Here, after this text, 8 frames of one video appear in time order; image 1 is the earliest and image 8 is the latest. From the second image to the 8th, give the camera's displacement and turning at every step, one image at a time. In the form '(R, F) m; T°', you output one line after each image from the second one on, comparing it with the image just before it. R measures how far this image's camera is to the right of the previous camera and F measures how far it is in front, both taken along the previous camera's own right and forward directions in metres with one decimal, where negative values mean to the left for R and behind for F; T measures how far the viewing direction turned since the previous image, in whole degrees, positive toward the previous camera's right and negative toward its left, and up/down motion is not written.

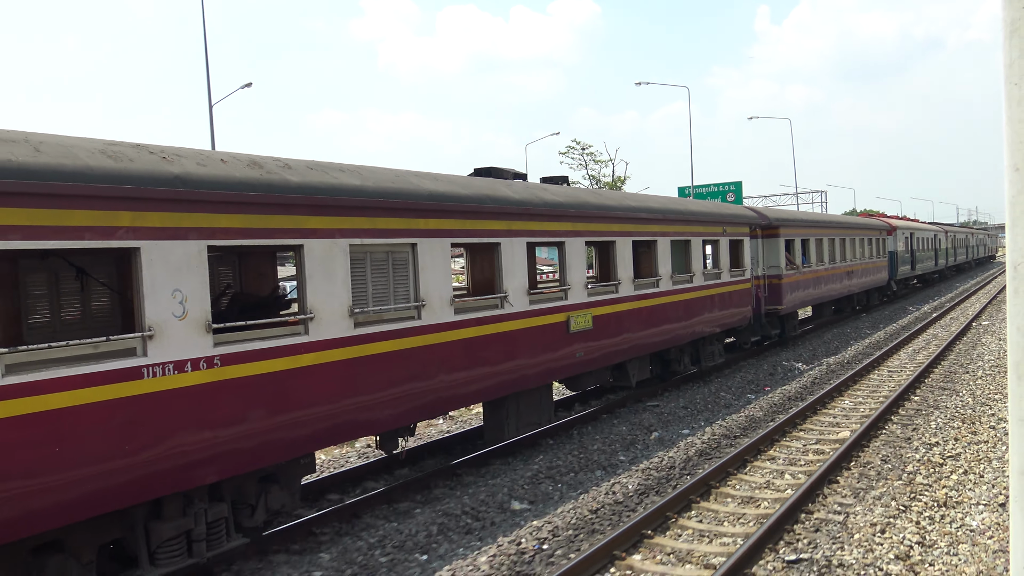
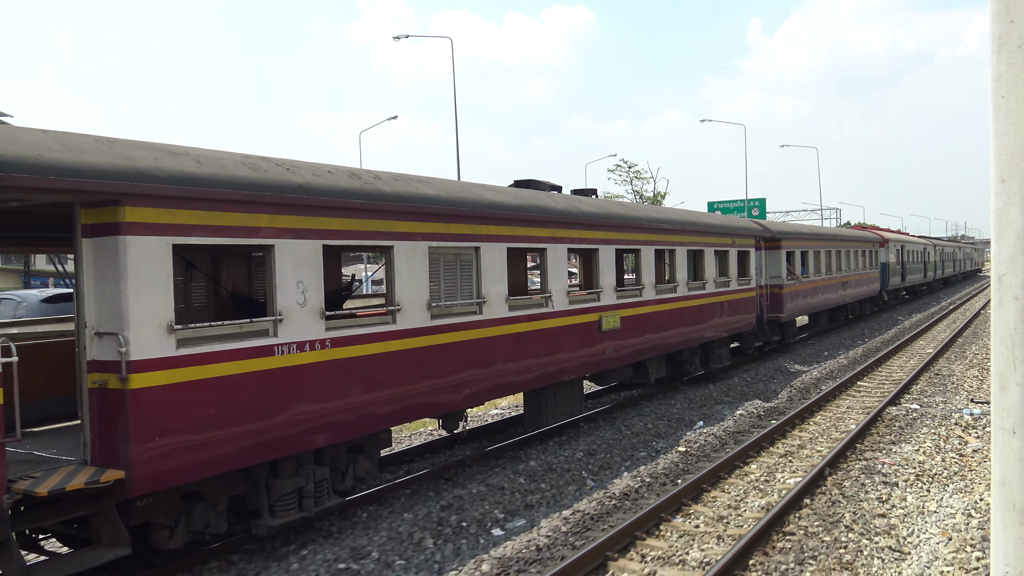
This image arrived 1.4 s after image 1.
(-0.5, -0.9) m; +1°
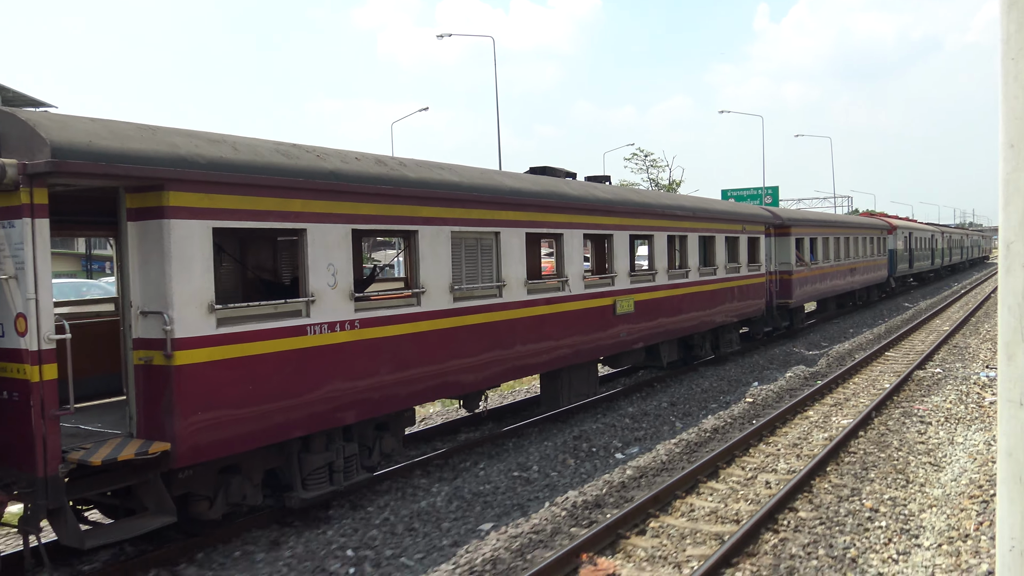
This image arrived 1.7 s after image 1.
(-0.1, -0.2) m; 0°
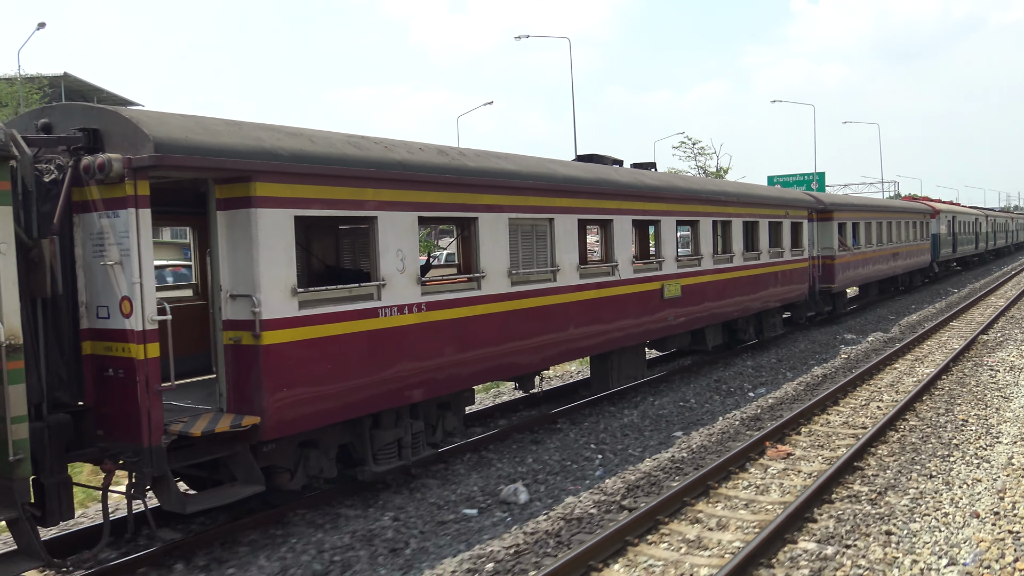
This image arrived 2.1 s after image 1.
(-0.2, -0.3) m; -2°
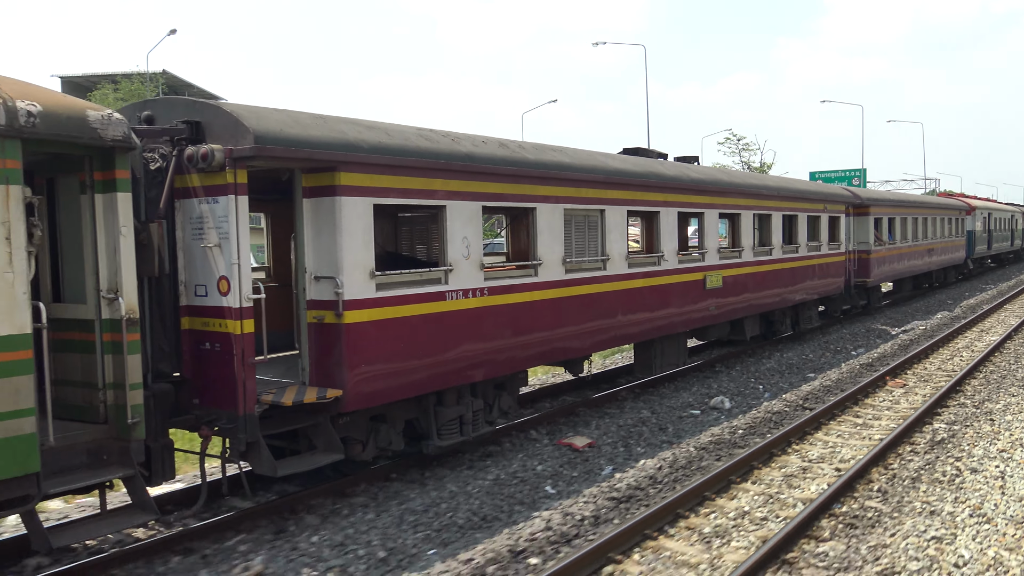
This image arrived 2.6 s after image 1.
(-0.2, -0.4) m; -2°
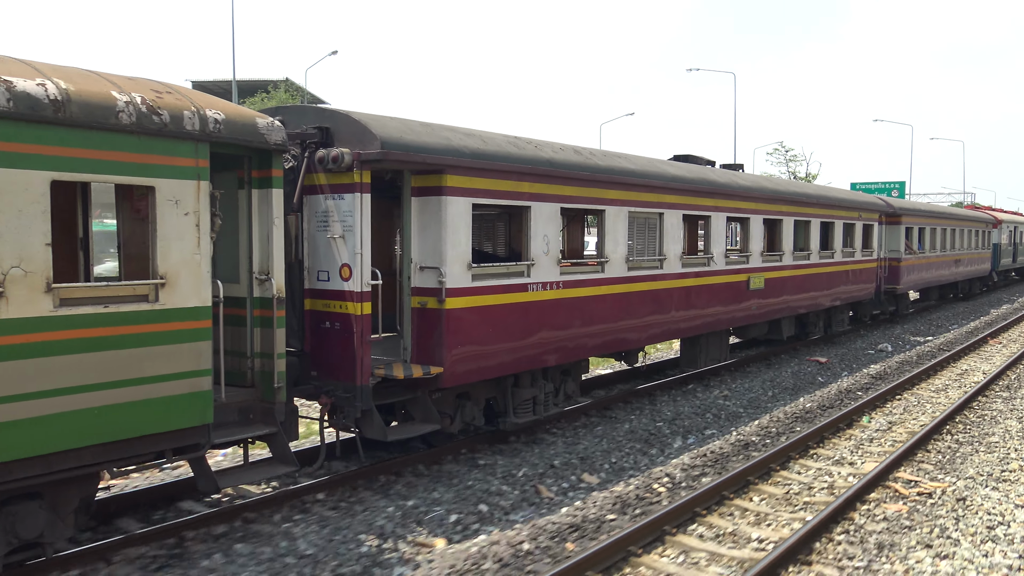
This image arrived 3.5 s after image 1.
(-0.5, -0.7) m; -1°
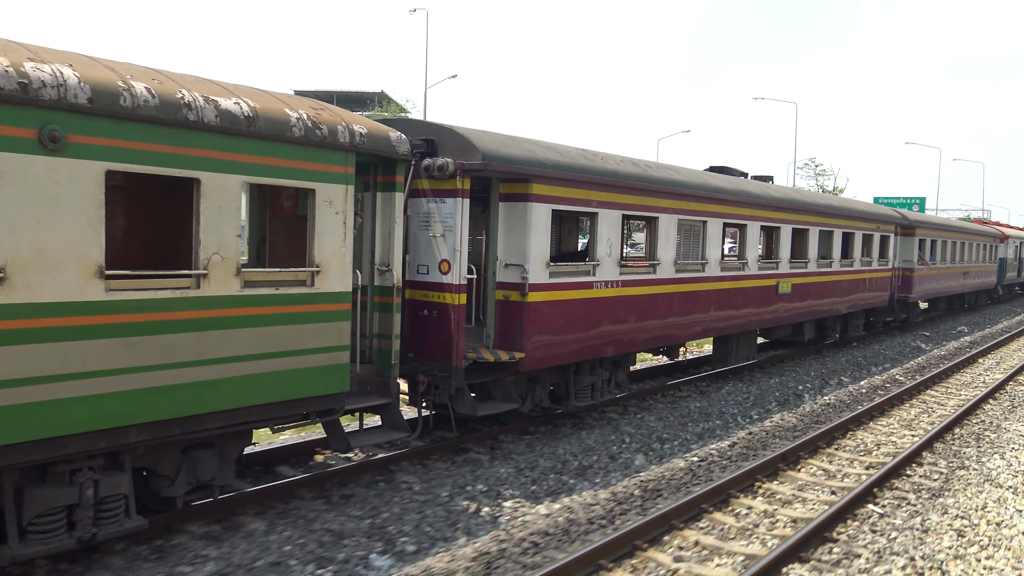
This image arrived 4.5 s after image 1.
(-0.6, -0.8) m; 0°
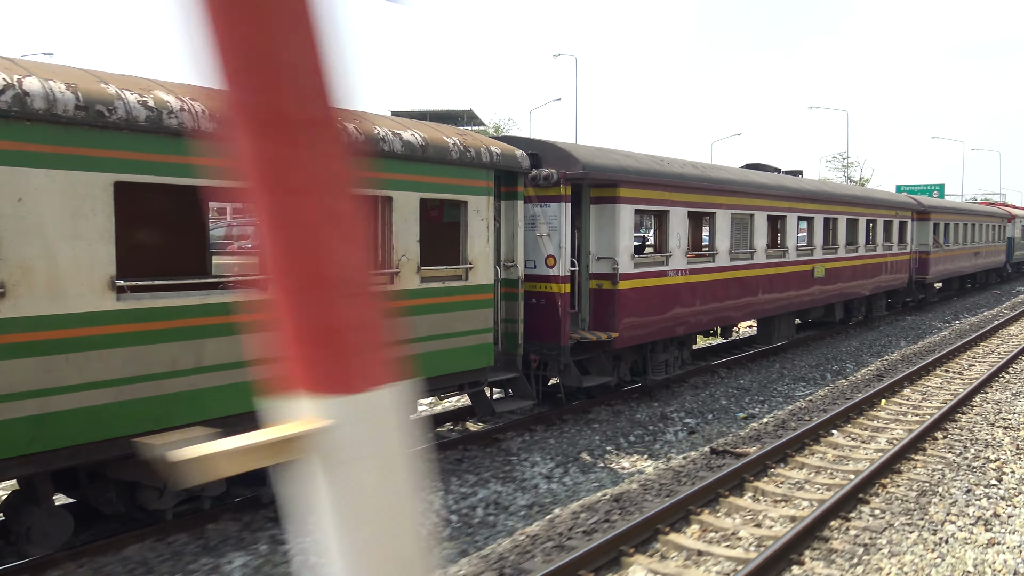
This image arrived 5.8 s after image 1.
(-0.8, -1.2) m; 0°
